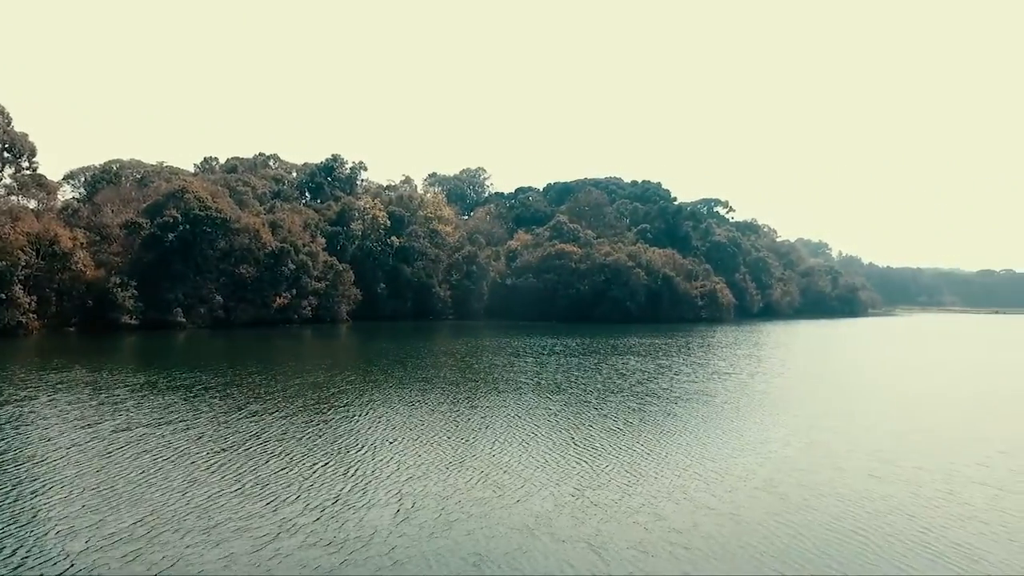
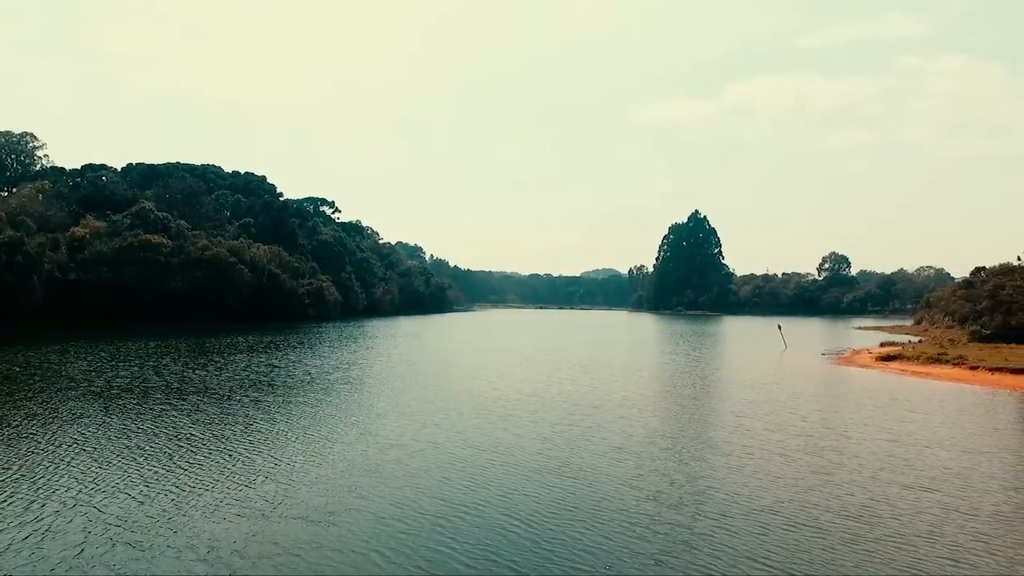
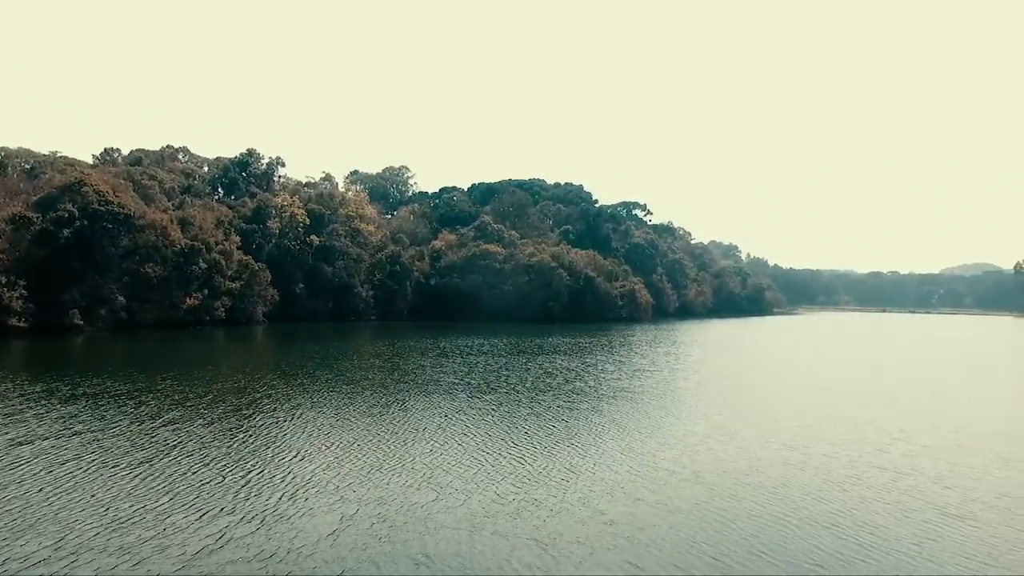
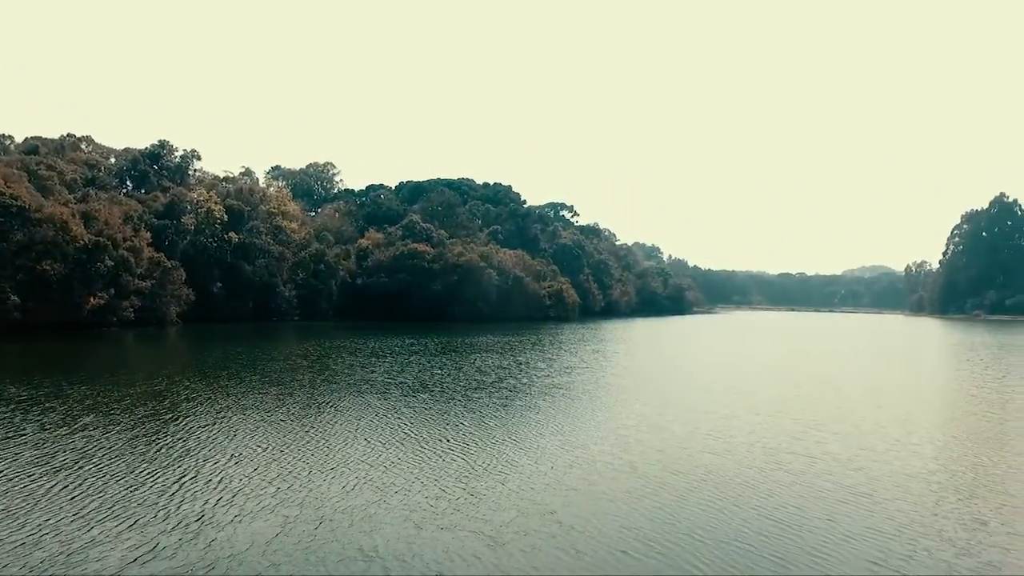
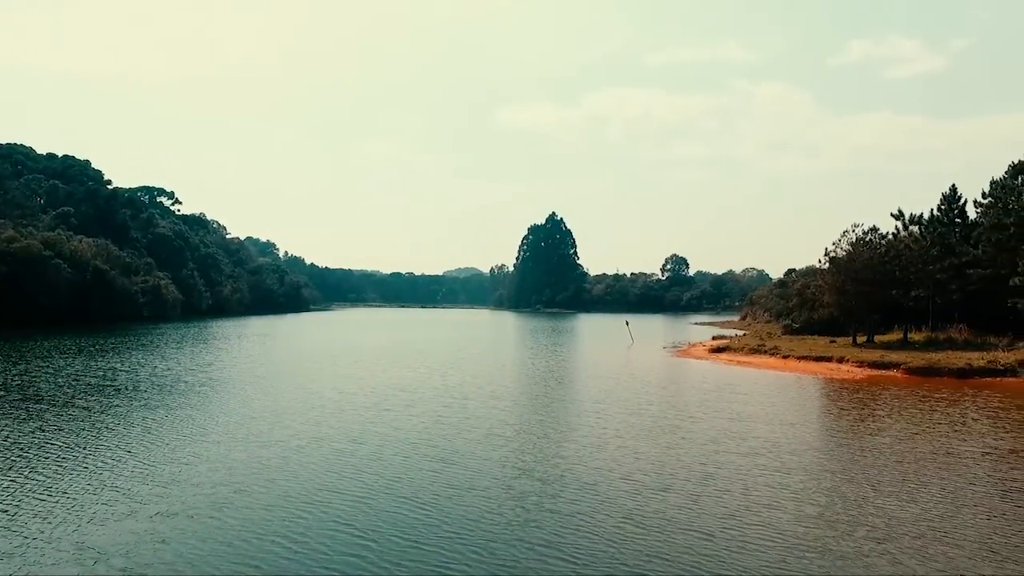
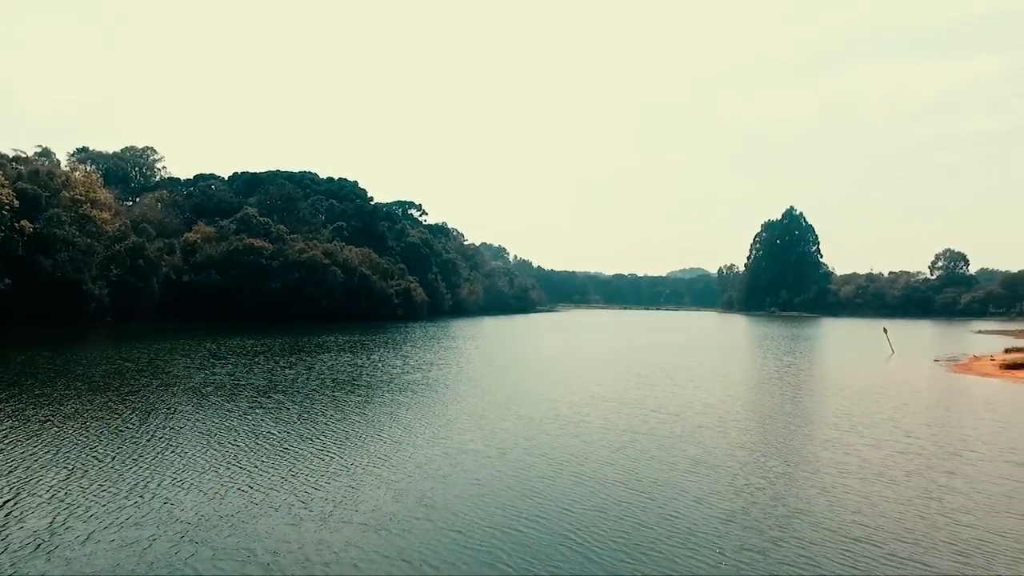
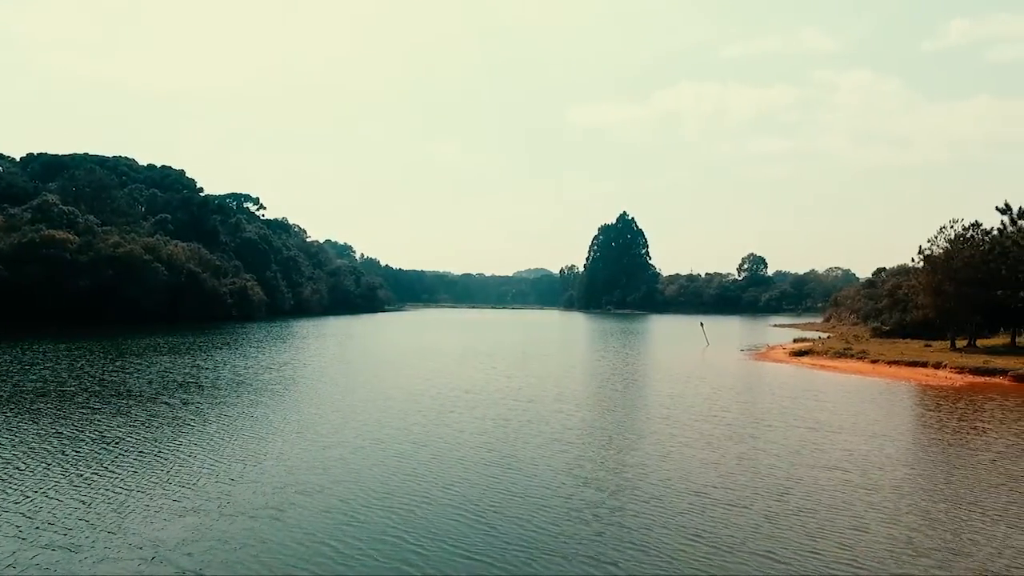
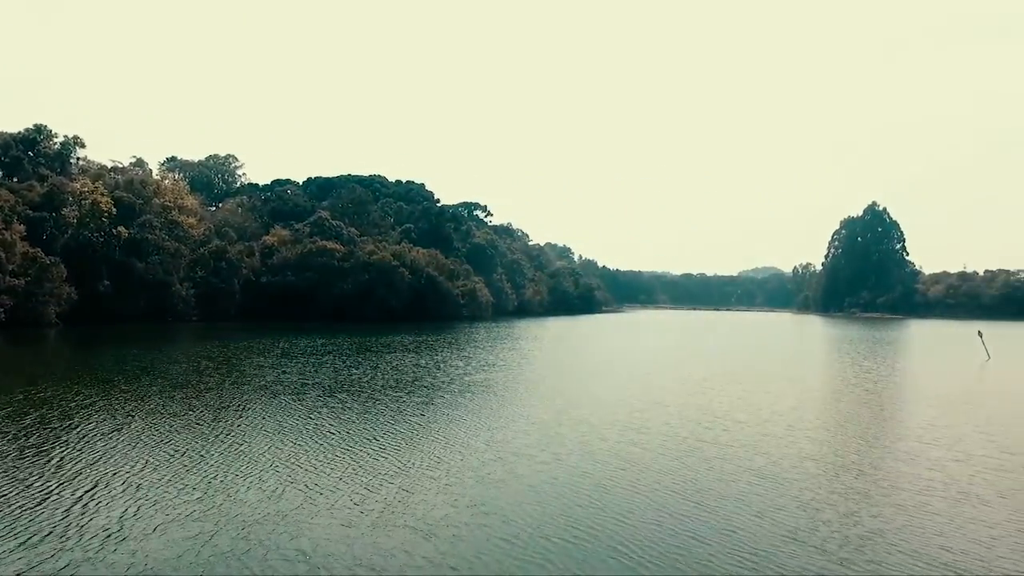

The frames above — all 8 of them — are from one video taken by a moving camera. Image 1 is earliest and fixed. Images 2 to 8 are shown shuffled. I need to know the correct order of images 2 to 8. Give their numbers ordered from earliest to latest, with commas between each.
3, 4, 8, 6, 2, 7, 5
